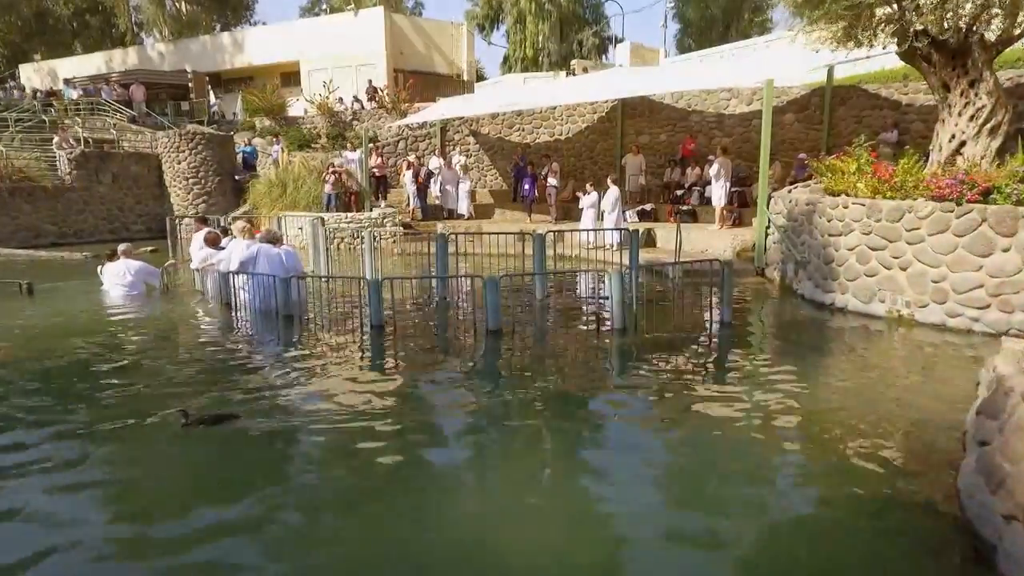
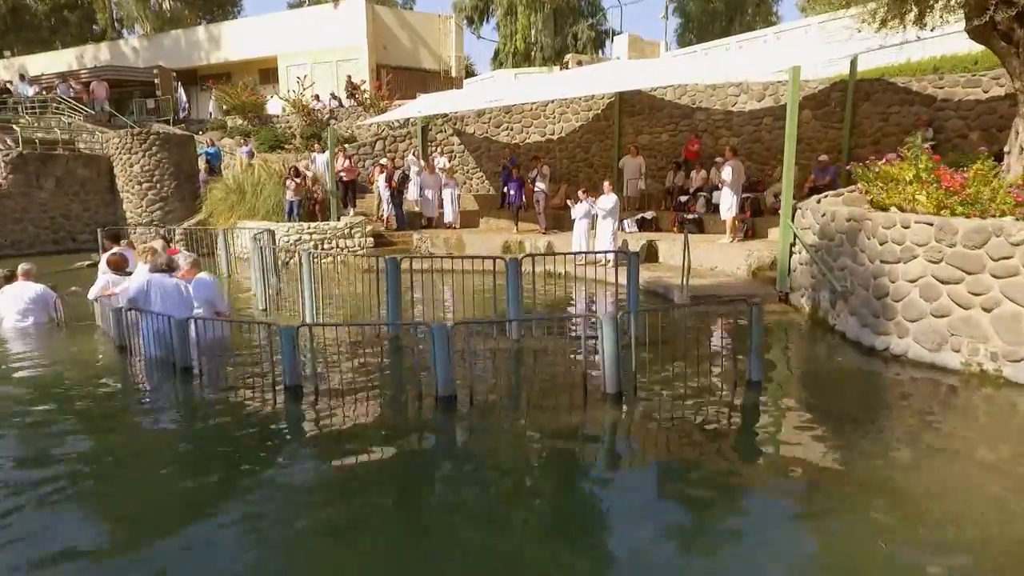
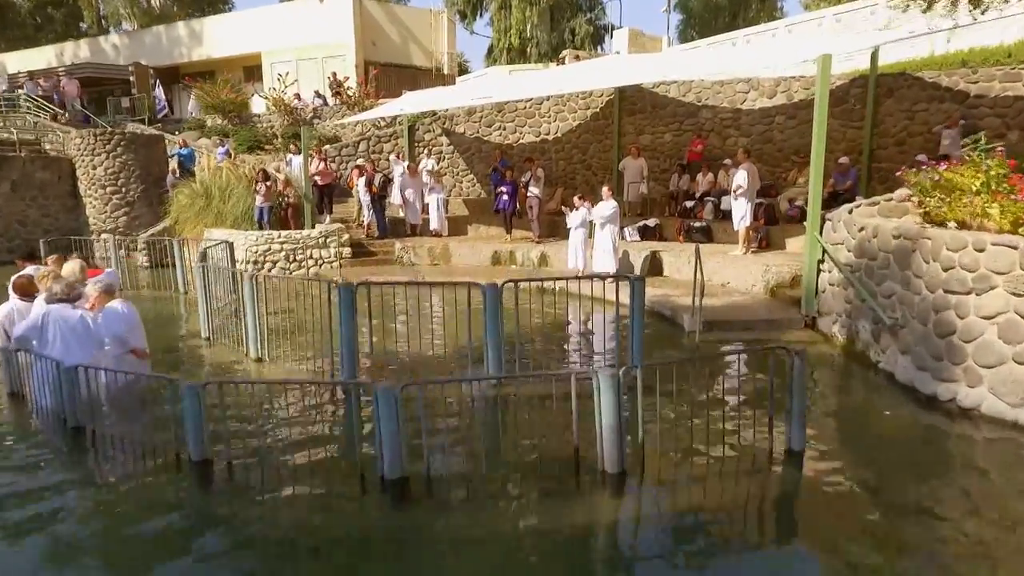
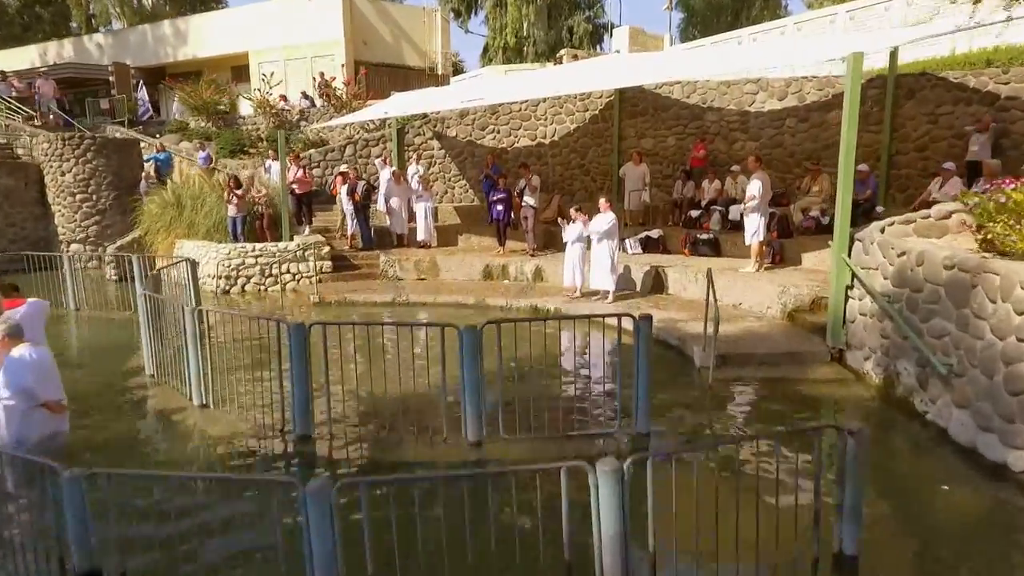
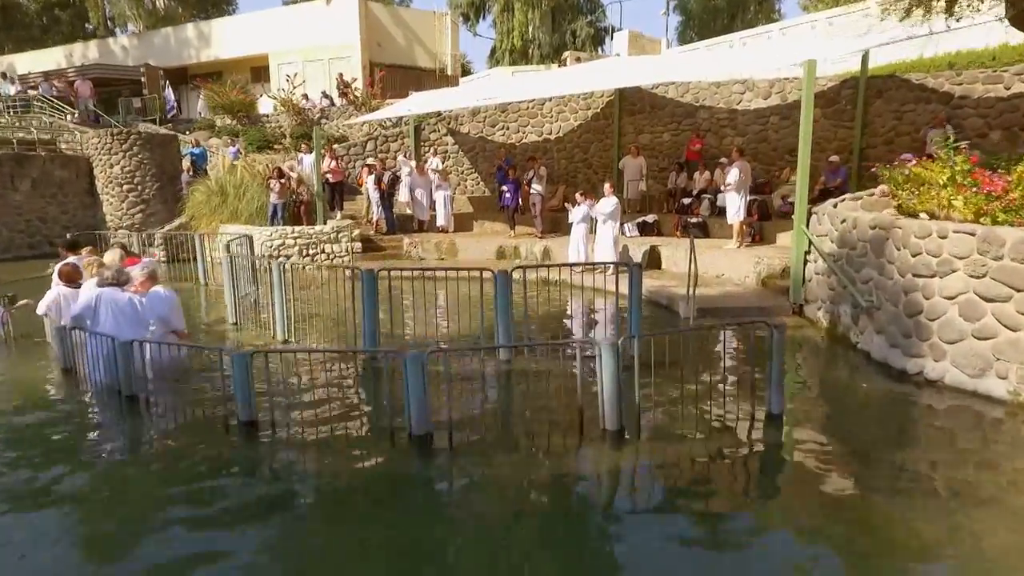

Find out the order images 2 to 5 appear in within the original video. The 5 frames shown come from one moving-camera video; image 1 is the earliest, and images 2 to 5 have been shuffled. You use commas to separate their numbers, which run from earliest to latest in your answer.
2, 5, 3, 4
